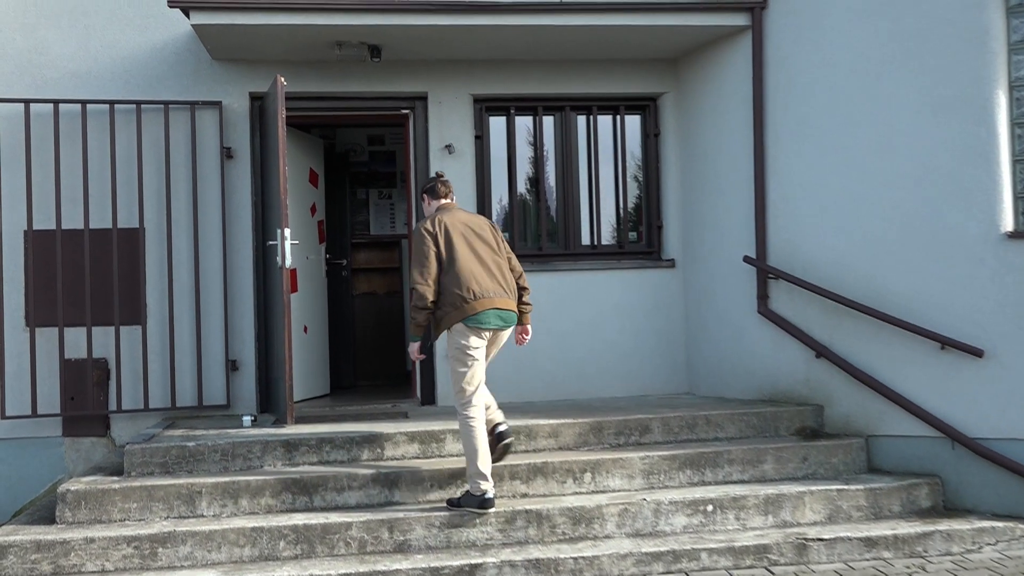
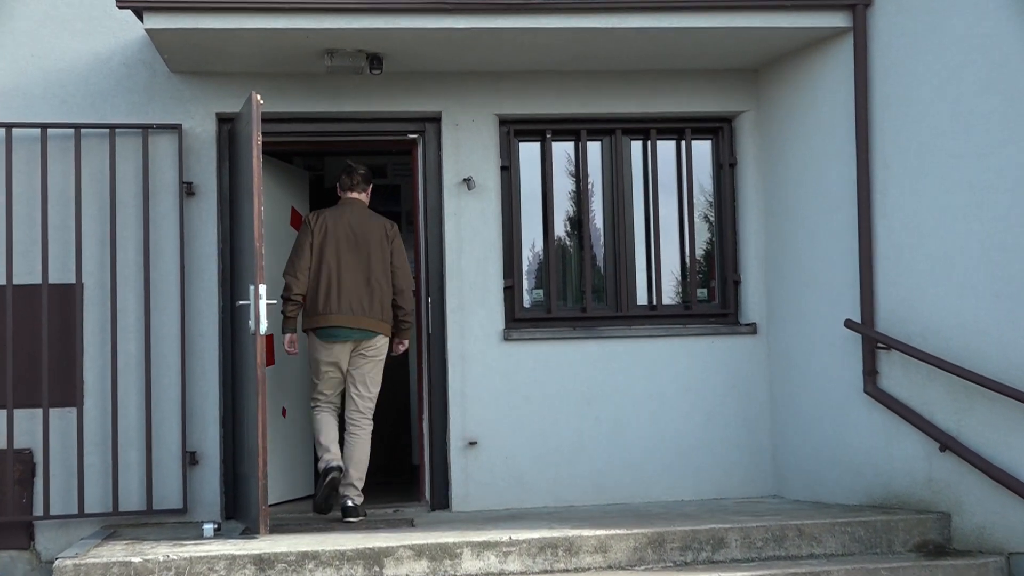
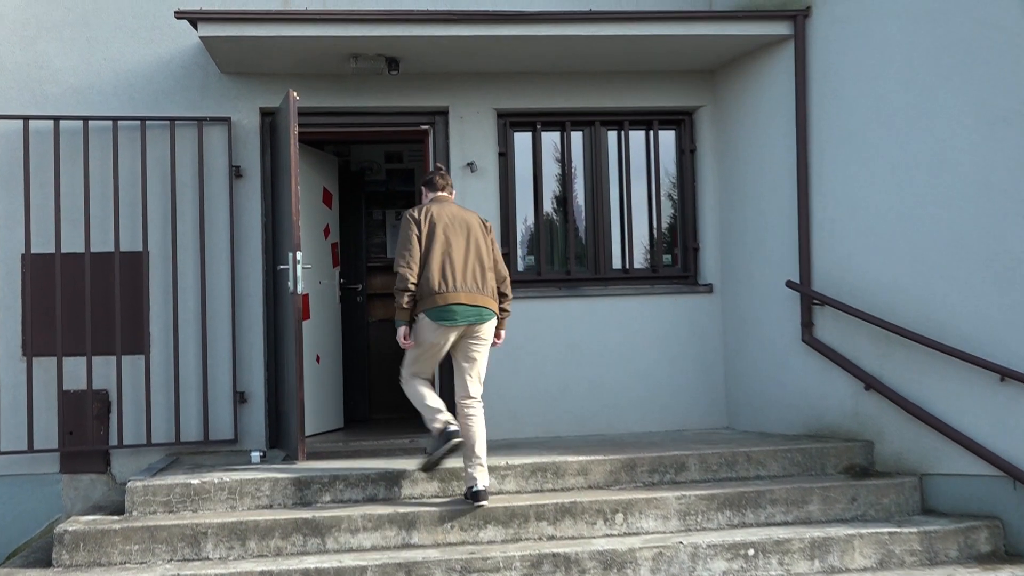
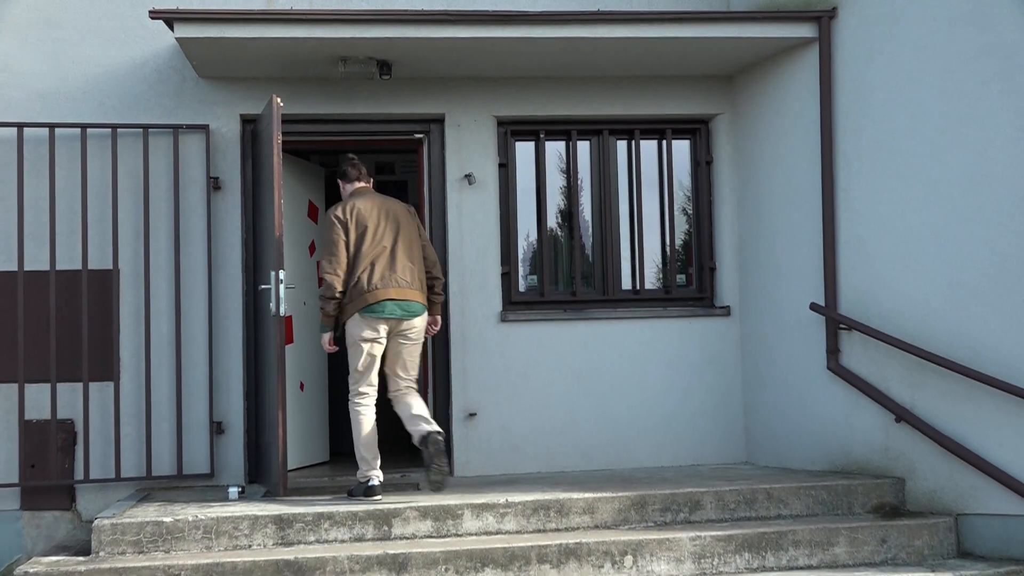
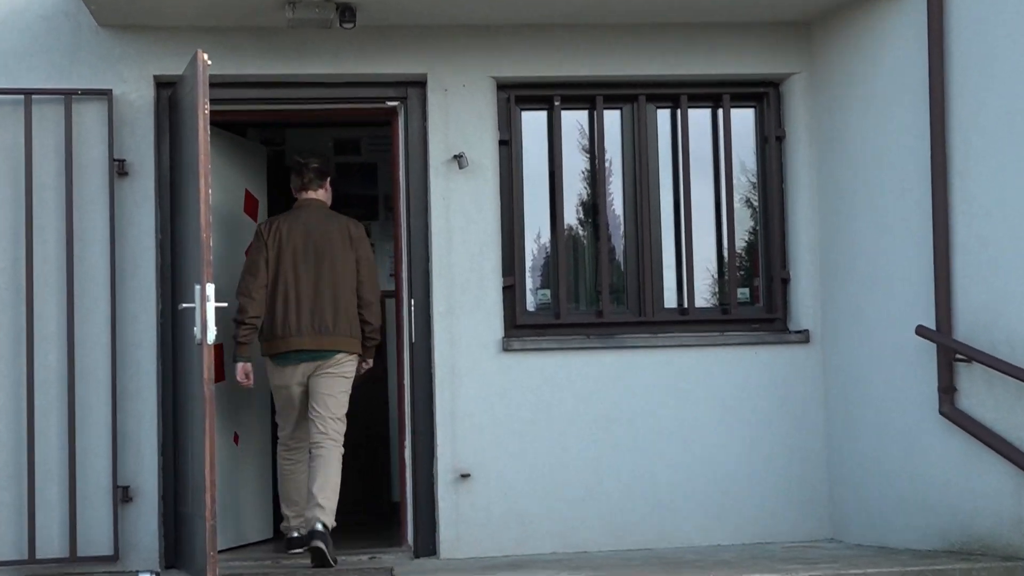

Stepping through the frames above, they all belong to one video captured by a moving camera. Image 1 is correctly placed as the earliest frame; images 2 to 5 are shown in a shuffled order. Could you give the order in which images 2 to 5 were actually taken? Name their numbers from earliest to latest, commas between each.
3, 4, 2, 5
